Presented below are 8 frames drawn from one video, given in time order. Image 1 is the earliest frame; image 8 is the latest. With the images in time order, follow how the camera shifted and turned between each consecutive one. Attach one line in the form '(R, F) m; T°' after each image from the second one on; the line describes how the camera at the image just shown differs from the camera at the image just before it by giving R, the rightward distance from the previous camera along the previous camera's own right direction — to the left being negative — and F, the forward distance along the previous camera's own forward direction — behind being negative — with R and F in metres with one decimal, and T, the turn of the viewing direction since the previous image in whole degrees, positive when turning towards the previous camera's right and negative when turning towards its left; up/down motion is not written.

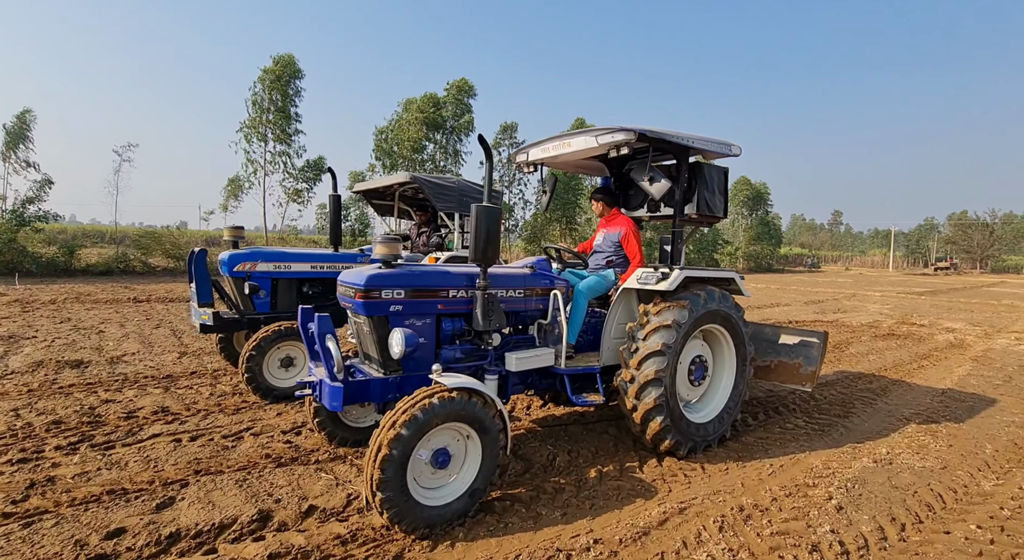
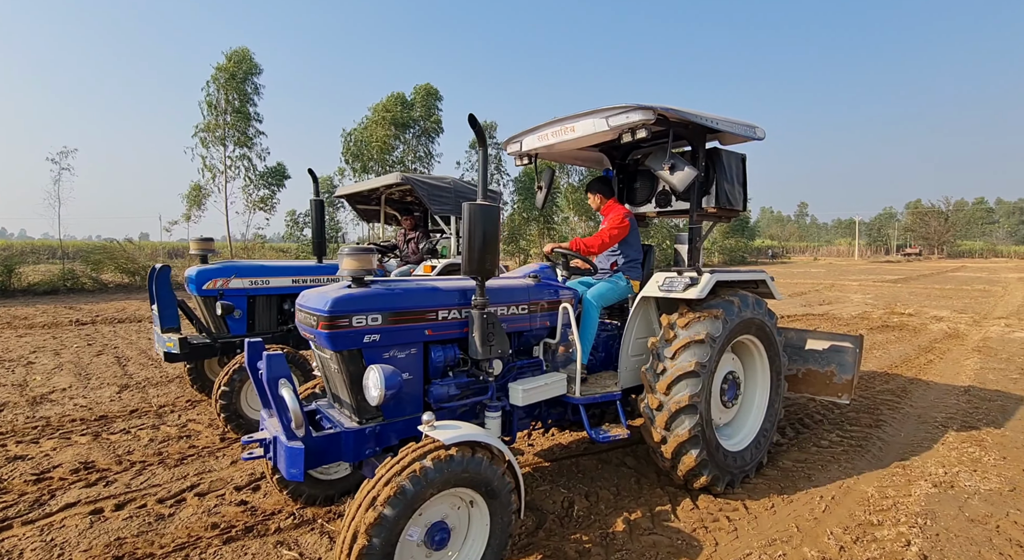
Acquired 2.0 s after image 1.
(-0.2, +0.7) m; +3°
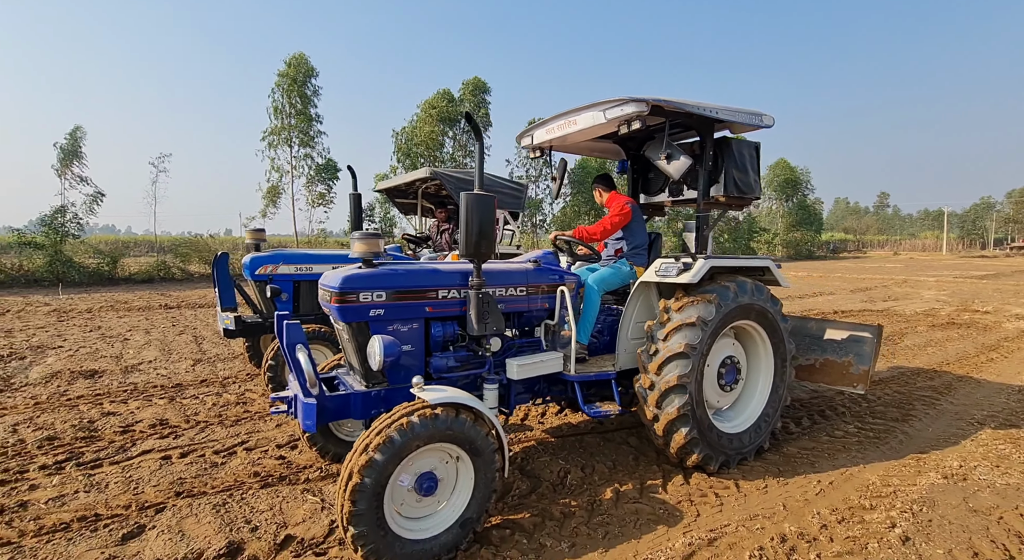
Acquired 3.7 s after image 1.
(+0.4, -0.3) m; -7°
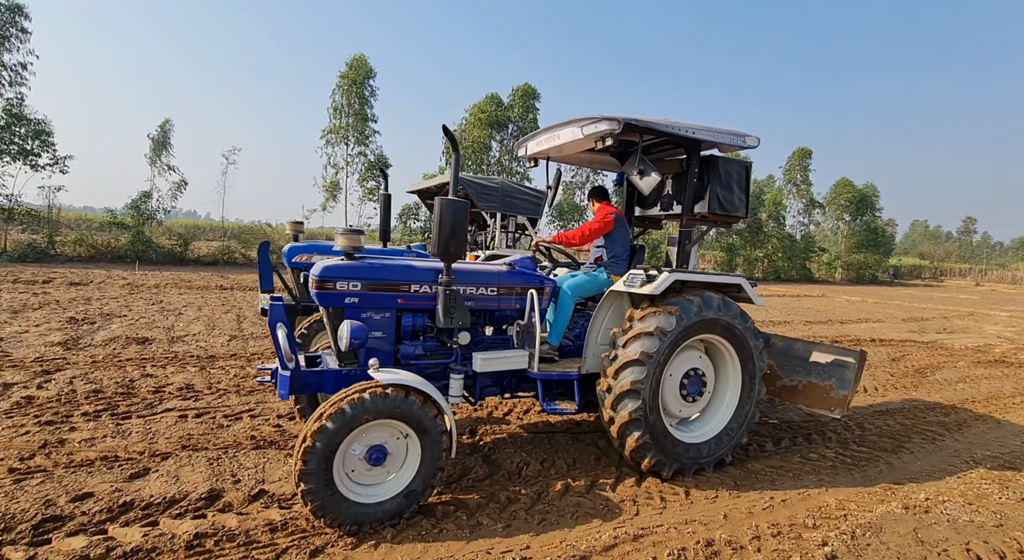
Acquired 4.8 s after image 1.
(+0.6, -0.2) m; -6°
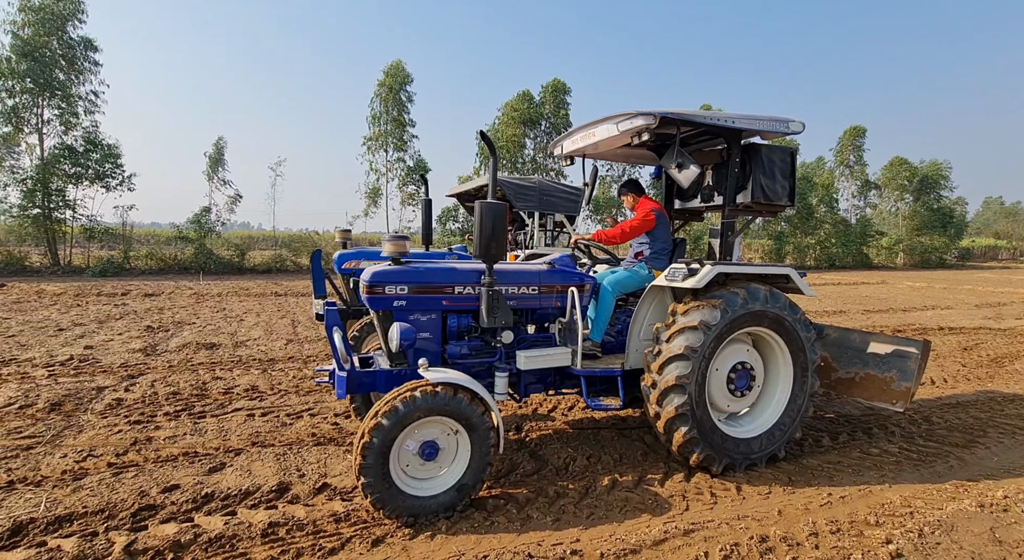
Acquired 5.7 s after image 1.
(0.0, 0.0) m; -5°
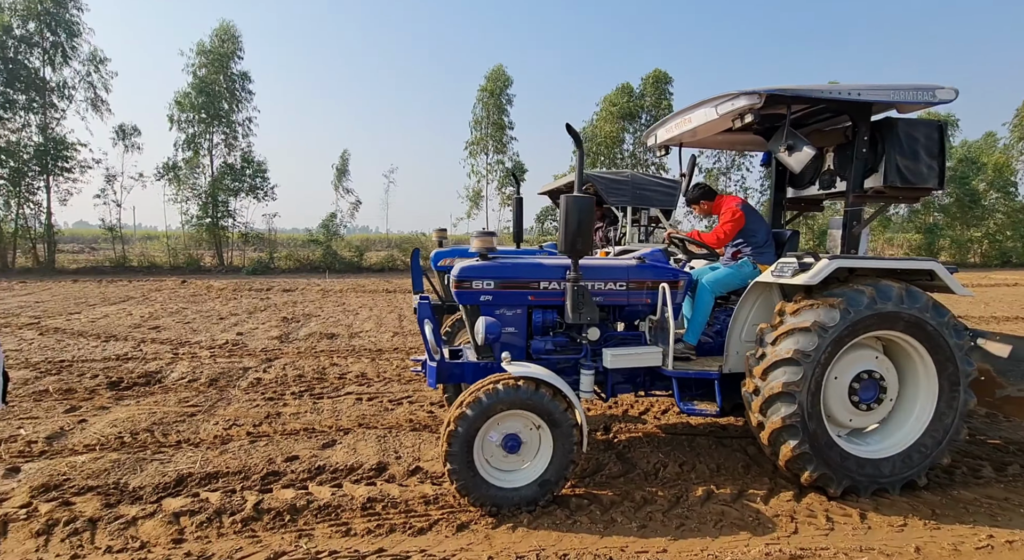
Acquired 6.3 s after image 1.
(+0.1, +0.1) m; -10°
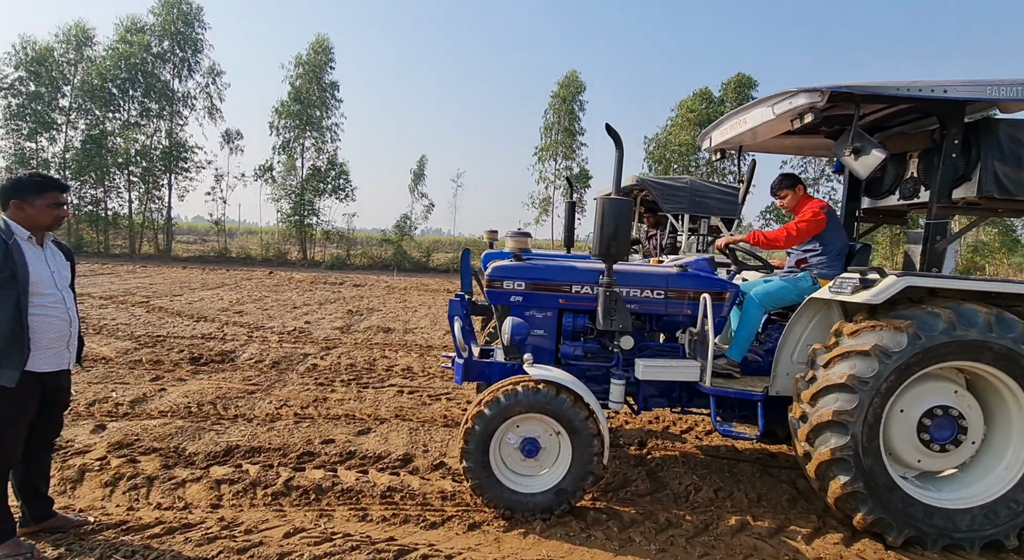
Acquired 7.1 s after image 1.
(+0.3, +0.1) m; -8°
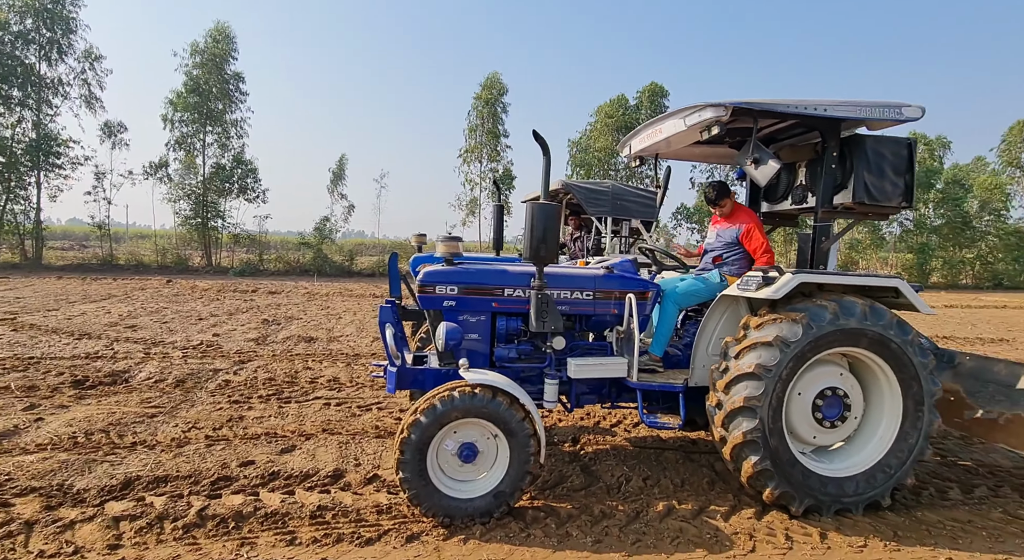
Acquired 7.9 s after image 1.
(-0.1, -0.1) m; +8°
